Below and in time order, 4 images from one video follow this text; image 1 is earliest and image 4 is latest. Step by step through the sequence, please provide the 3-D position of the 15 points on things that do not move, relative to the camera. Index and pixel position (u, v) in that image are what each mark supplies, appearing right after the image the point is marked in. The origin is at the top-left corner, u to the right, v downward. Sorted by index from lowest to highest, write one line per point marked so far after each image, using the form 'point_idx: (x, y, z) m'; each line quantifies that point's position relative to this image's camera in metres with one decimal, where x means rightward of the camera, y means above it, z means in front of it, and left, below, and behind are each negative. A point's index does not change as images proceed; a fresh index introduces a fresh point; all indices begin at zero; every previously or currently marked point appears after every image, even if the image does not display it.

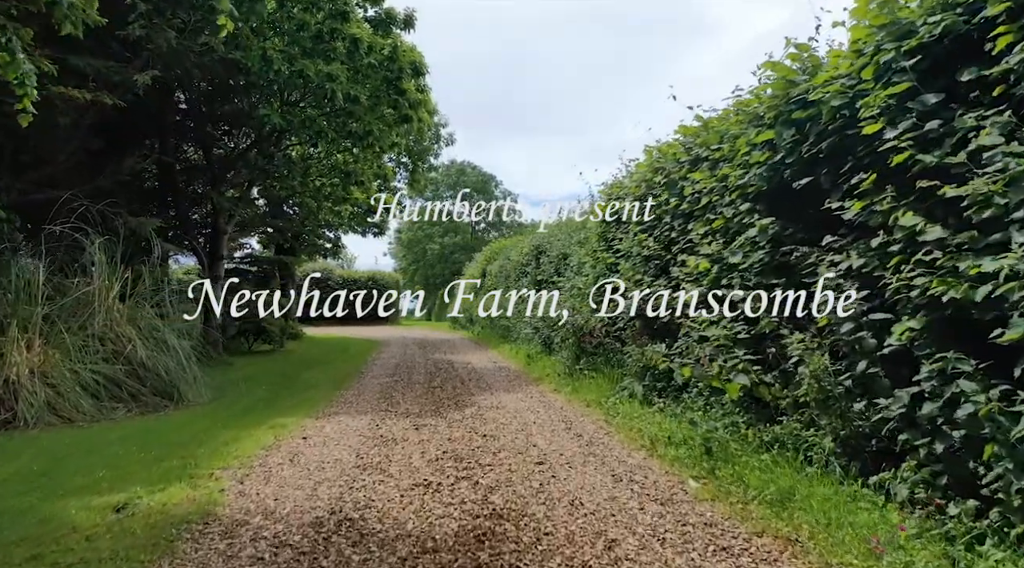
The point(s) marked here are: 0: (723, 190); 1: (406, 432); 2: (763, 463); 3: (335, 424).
0: (+1.7, +0.7, +5.3) m
1: (-1.0, -1.3, +6.1) m
2: (+1.5, -1.1, +4.1) m
3: (-1.7, -1.3, +6.4) m
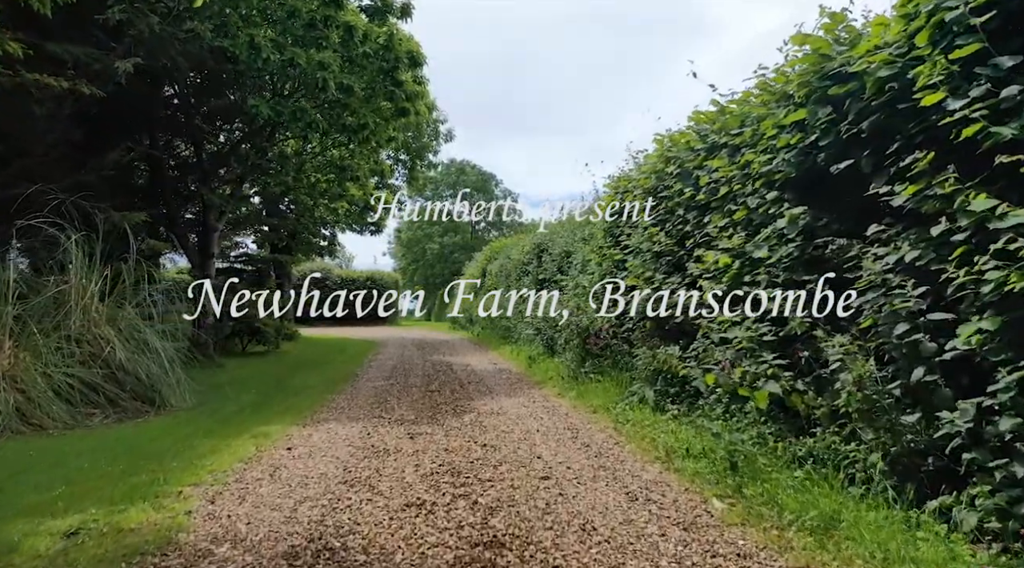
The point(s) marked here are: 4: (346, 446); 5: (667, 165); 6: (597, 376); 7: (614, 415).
0: (+1.7, +0.8, +4.8) m
1: (-0.9, -1.3, +5.6) m
2: (+1.5, -1.1, +3.6) m
3: (-1.6, -1.3, +5.9) m
4: (-1.3, -1.3, +5.4) m
5: (+1.5, +1.2, +6.7) m
6: (+1.0, -1.0, +7.6) m
7: (+1.0, -1.2, +6.3) m
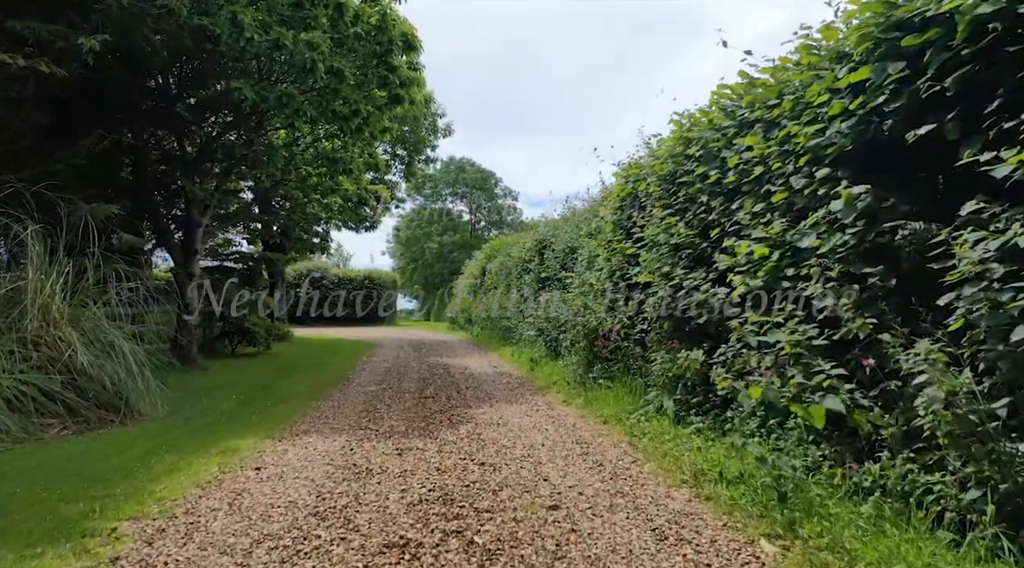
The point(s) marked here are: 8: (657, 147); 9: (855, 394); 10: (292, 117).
0: (+1.7, +0.8, +4.2) m
1: (-0.9, -1.3, +4.9) m
2: (+1.5, -1.0, +2.9) m
3: (-1.6, -1.3, +5.2) m
4: (-1.3, -1.3, +4.7) m
5: (+1.5, +1.2, +6.0) m
6: (+1.0, -1.0, +7.0) m
7: (+1.0, -1.2, +5.6) m
8: (+1.5, +1.4, +6.9) m
9: (+1.7, -0.5, +3.3) m
10: (-3.1, +2.4, +9.5) m
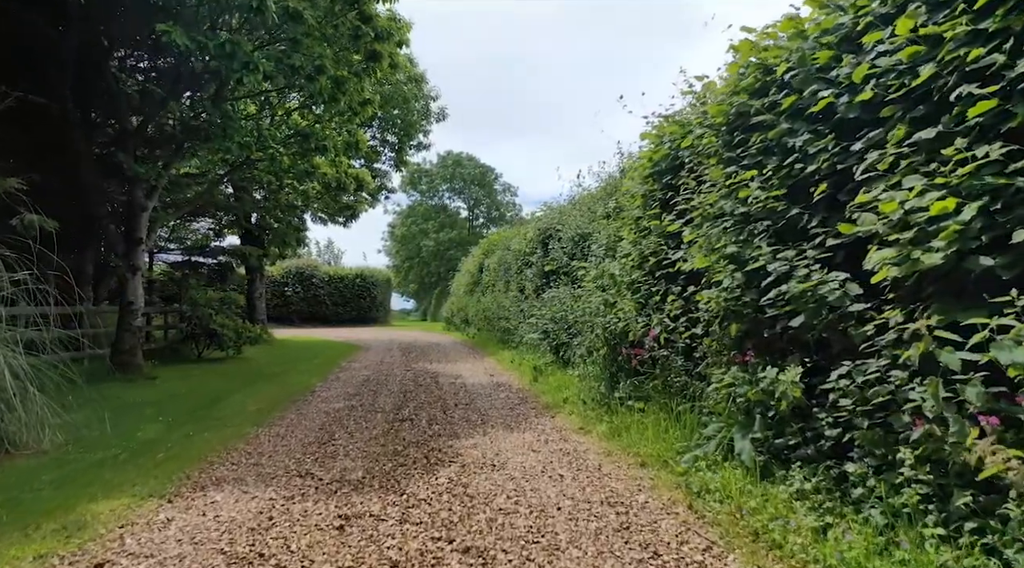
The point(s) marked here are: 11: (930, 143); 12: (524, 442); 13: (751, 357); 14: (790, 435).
0: (+1.7, +0.9, +2.4) m
1: (-0.9, -1.2, +3.2) m
2: (+1.5, -0.9, +1.2) m
3: (-1.6, -1.2, +3.5) m
4: (-1.3, -1.2, +3.0) m
5: (+1.5, +1.3, +4.2) m
6: (+1.0, -0.9, +5.2) m
7: (+1.0, -1.1, +3.8) m
8: (+1.5, +1.5, +5.1) m
9: (+1.7, -0.5, +1.6) m
10: (-3.1, +2.4, +7.8) m
11: (+1.6, +0.6, +2.7) m
12: (+0.1, -1.2, +5.3) m
13: (+1.4, -0.4, +4.0) m
14: (+1.4, -0.8, +3.5) m
